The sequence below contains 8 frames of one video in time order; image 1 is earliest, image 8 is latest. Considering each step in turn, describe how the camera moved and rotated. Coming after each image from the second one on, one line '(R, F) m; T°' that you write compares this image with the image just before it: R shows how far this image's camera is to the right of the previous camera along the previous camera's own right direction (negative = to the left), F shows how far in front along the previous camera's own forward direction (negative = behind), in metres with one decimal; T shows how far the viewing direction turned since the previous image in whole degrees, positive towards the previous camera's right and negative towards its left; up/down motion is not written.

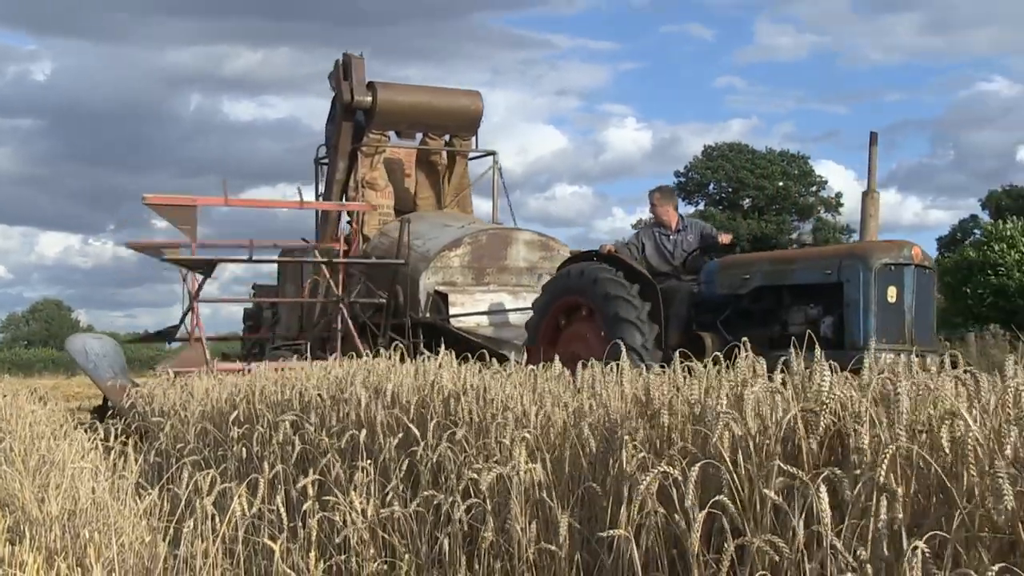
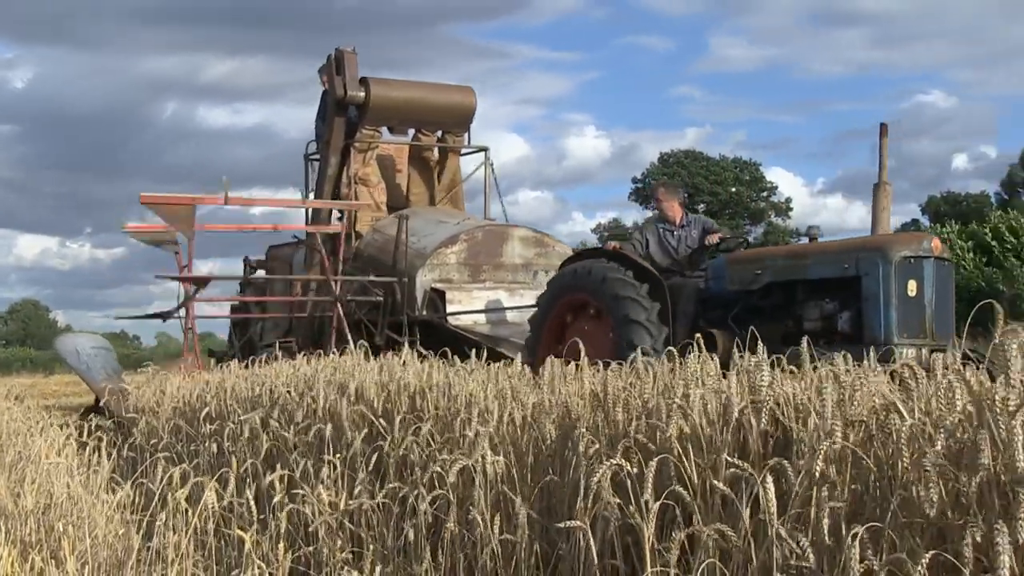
(+0.3, -0.1) m; +1°
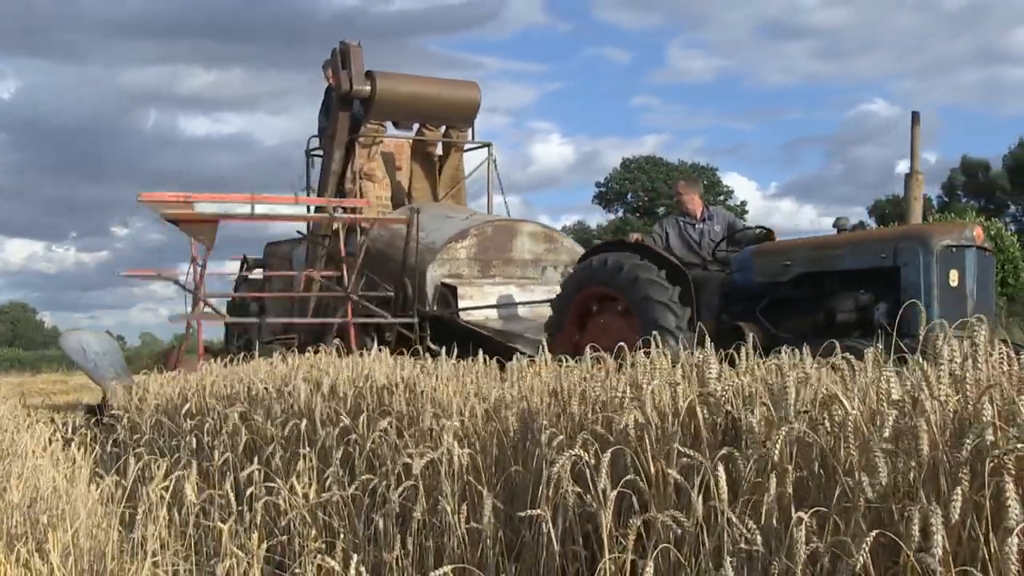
(+0.3, -0.2) m; 0°
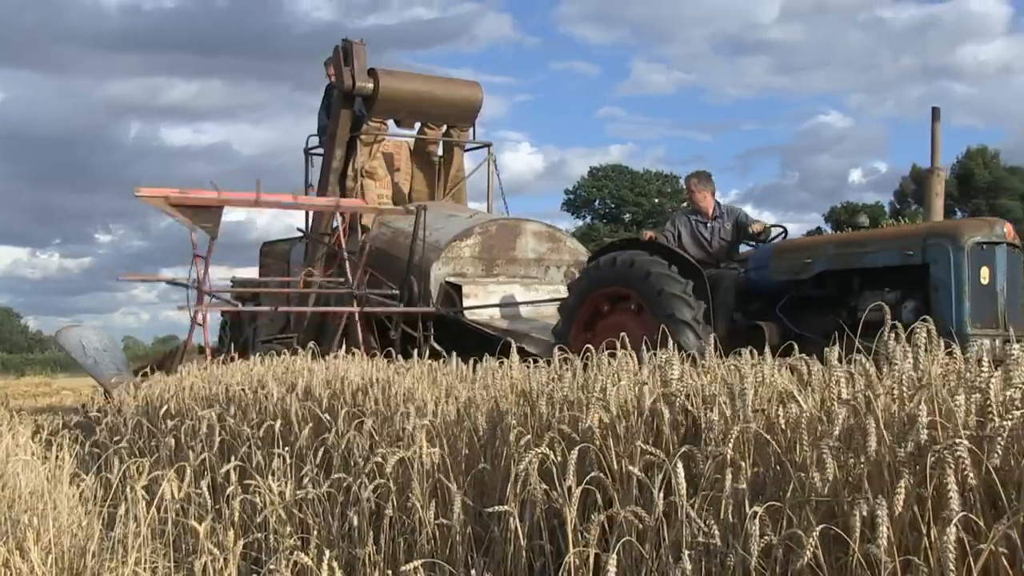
(+0.3, -0.1) m; 0°
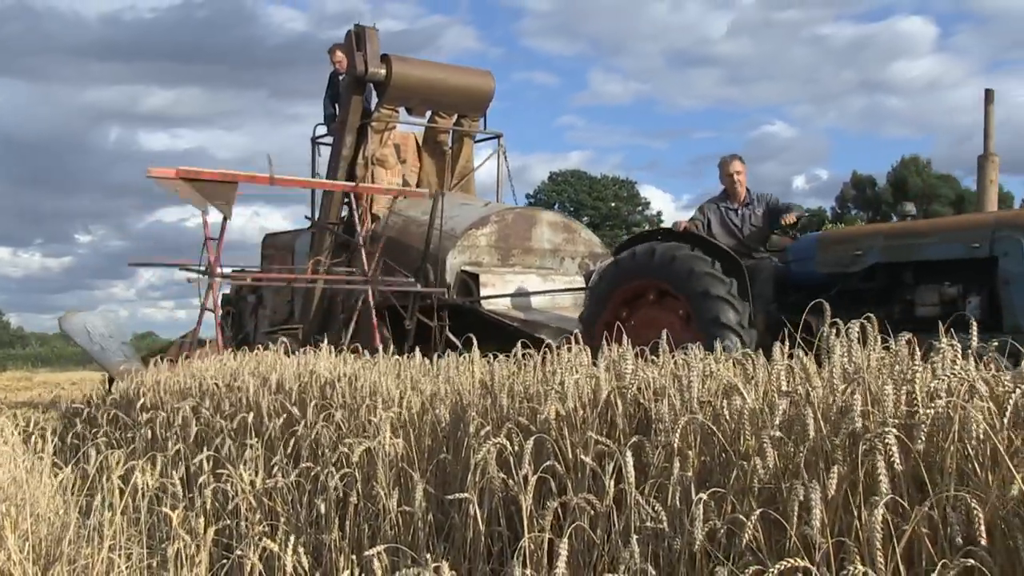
(+0.4, -0.2) m; +1°
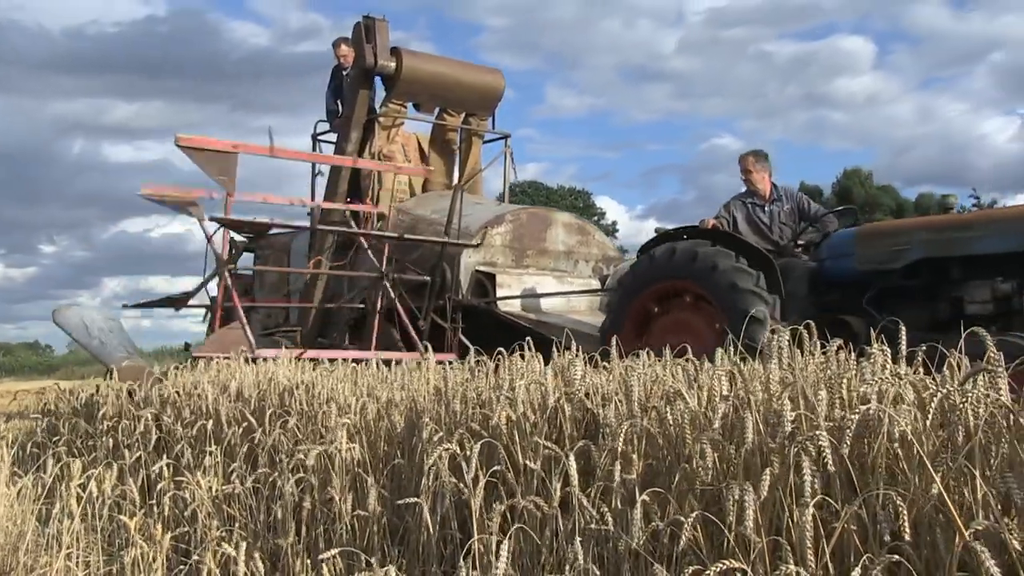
(+0.4, -0.1) m; +1°
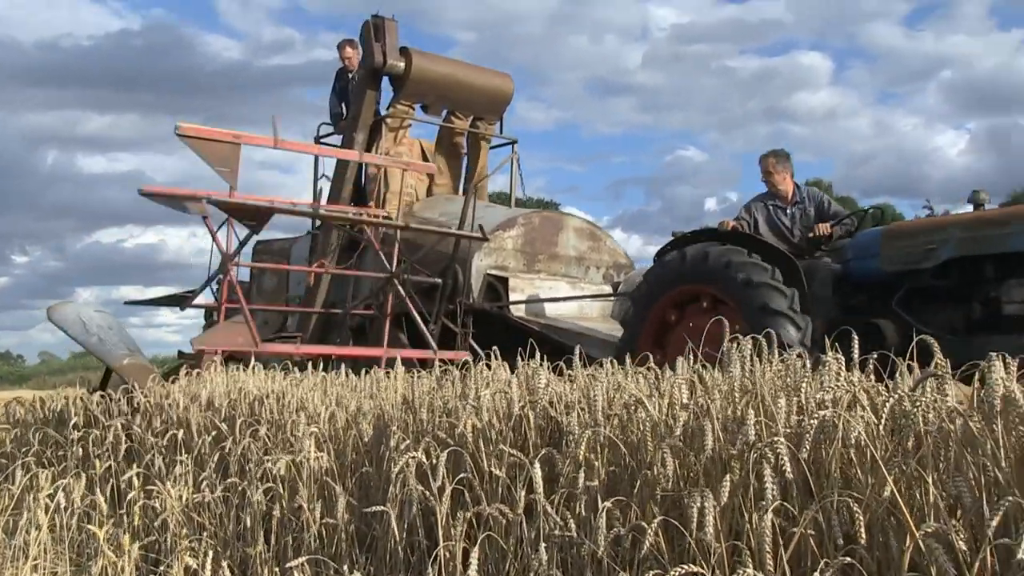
(+0.3, -0.1) m; +1°
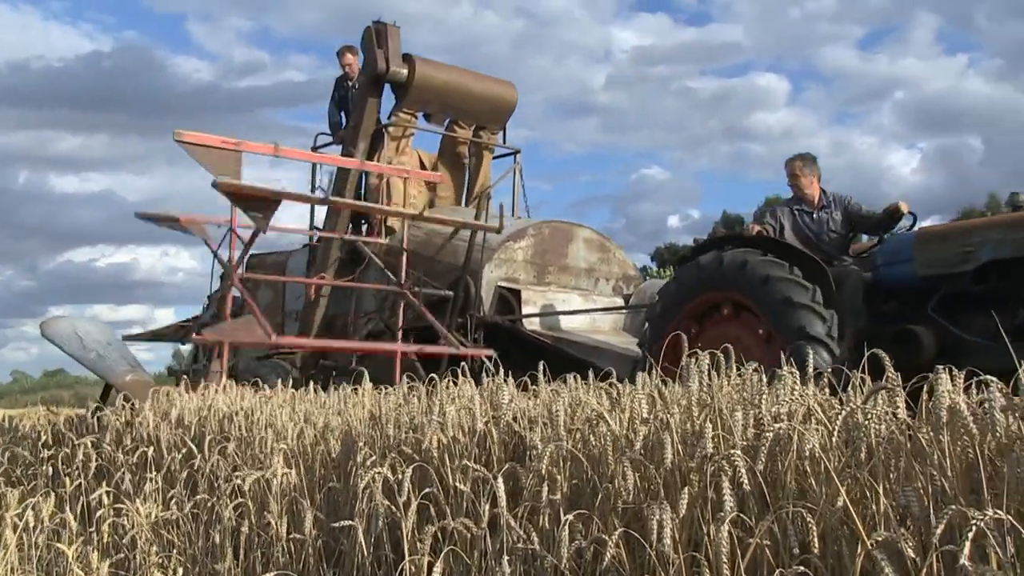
(+0.3, -0.1) m; +1°
